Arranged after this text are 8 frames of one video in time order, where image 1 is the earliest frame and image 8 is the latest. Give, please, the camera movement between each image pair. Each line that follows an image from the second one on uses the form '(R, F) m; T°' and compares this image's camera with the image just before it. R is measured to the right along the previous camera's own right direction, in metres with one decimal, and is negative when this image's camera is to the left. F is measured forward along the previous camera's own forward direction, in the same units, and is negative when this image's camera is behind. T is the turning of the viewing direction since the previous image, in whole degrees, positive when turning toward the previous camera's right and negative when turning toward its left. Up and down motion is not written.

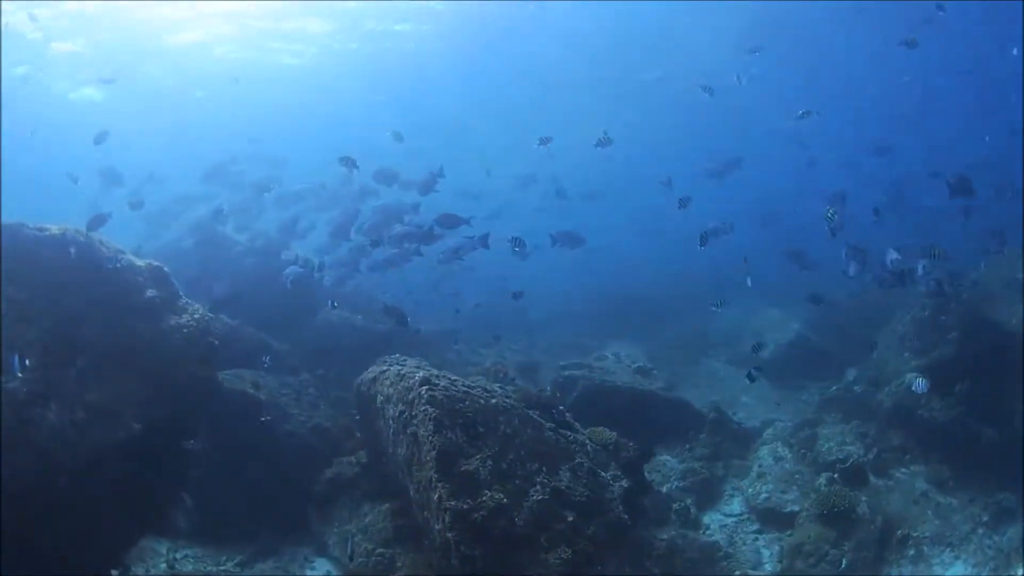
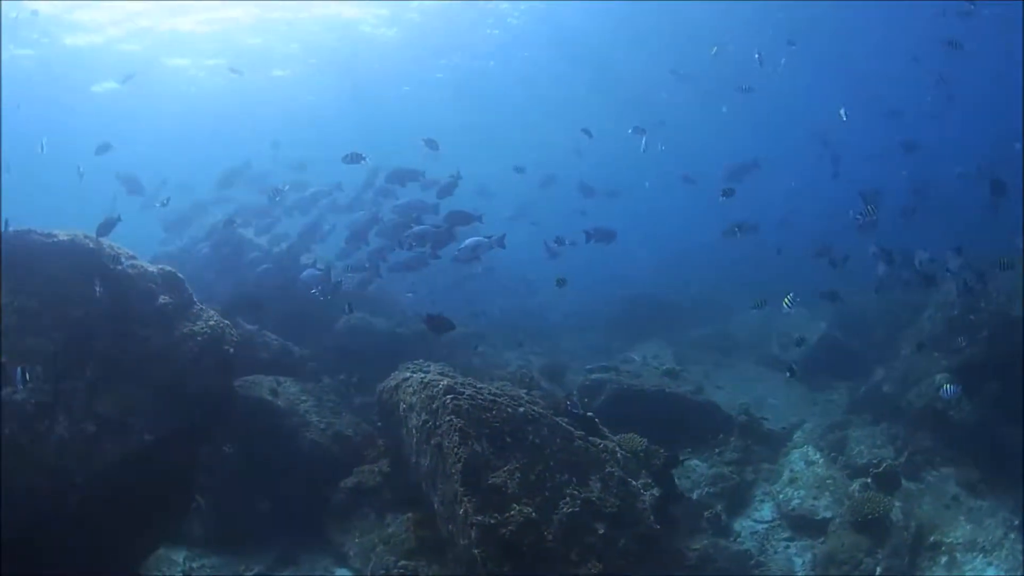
(-0.1, +0.4) m; -2°
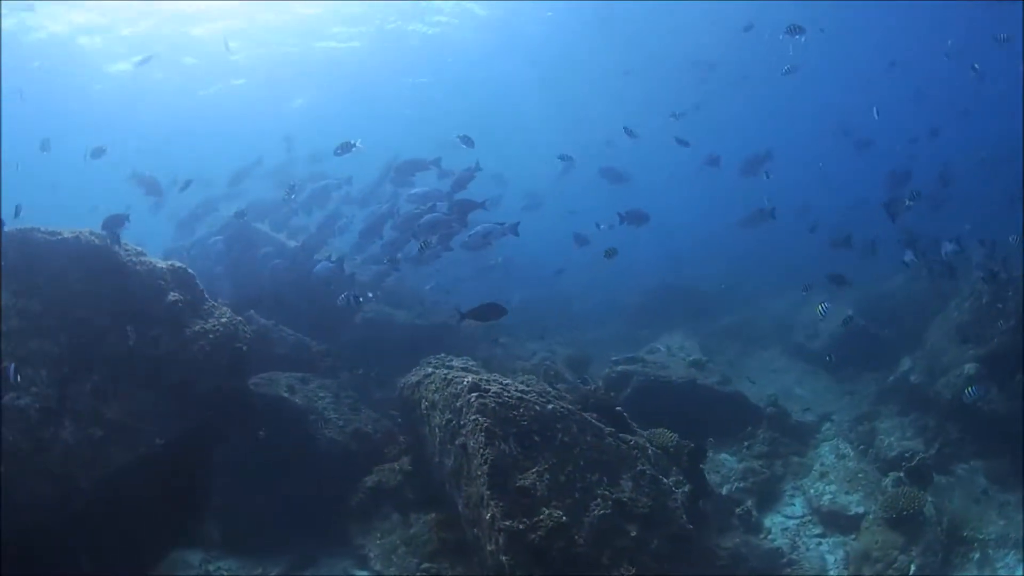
(-0.1, +0.4) m; -2°
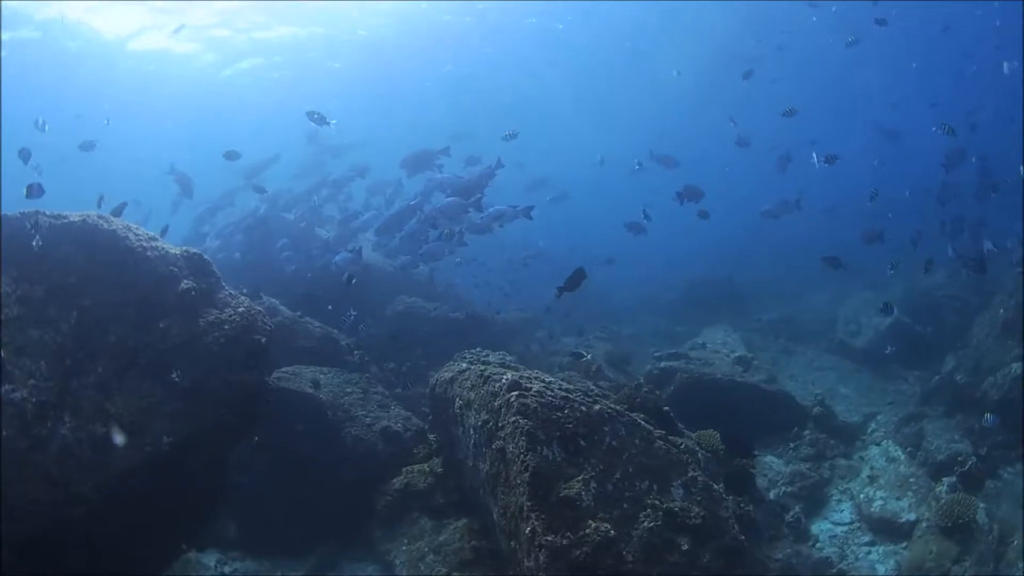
(-0.1, +0.6) m; -3°
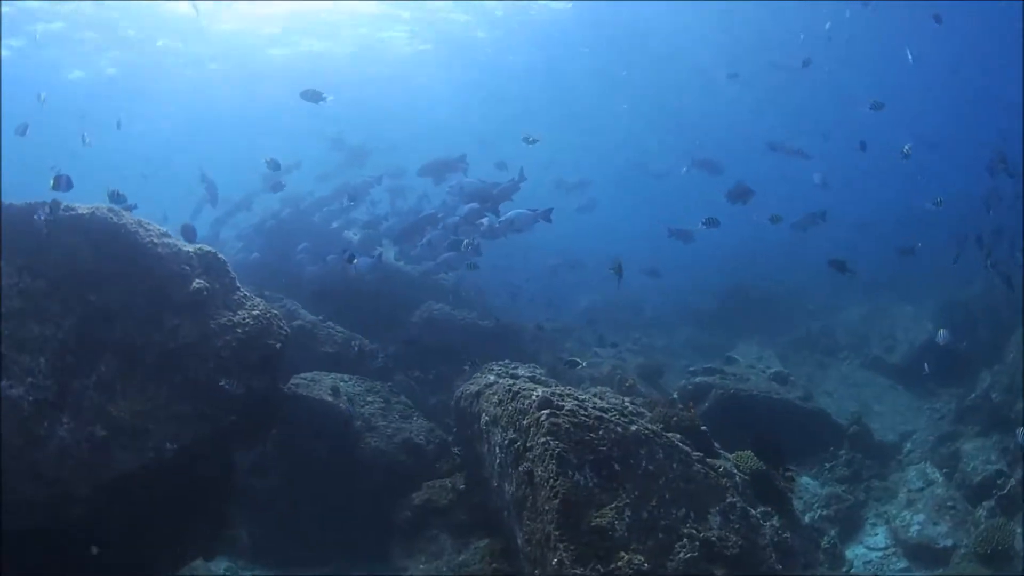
(-0.1, +0.4) m; -2°
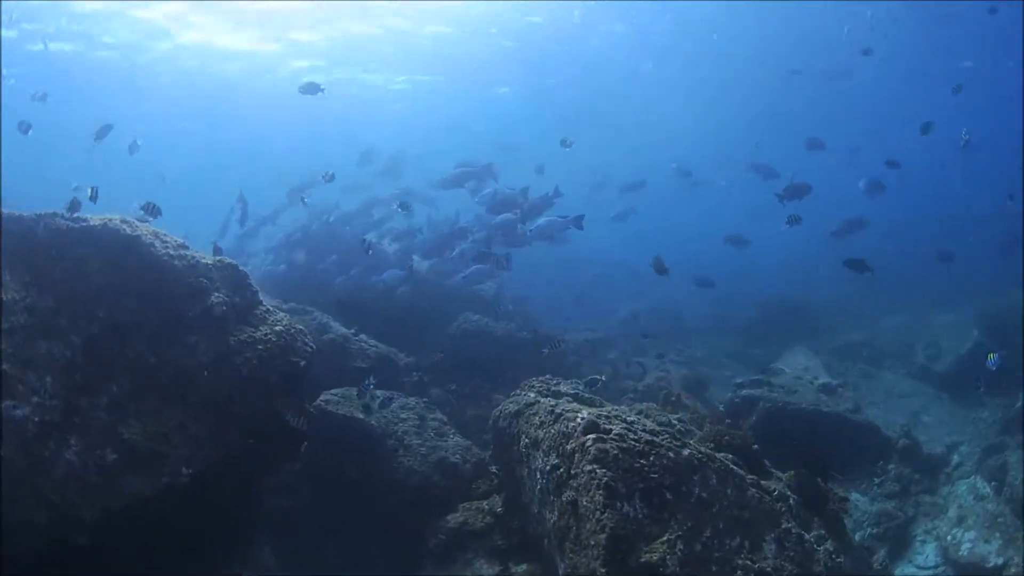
(-0.1, +0.3) m; -3°
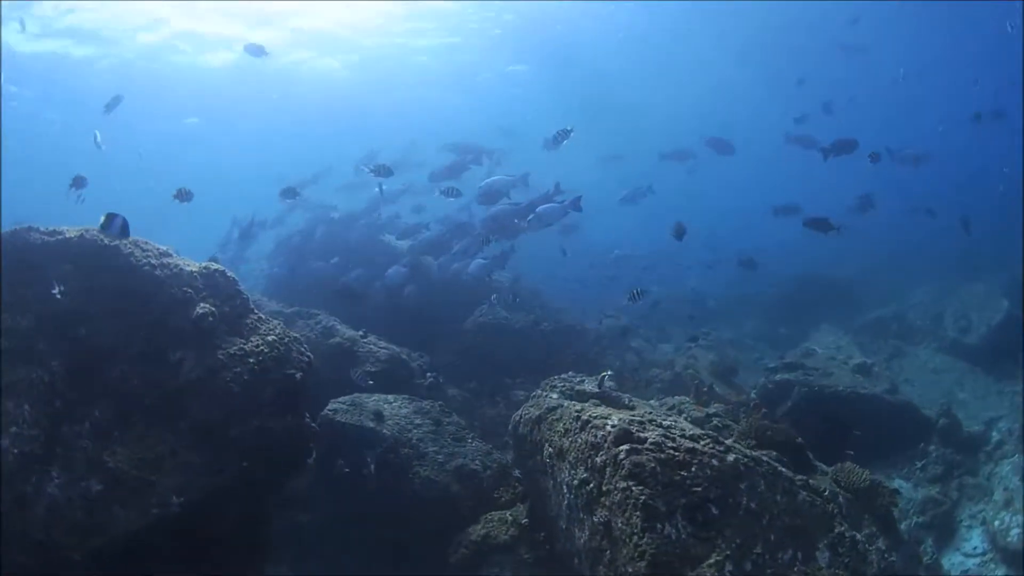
(0.0, +0.5) m; -2°
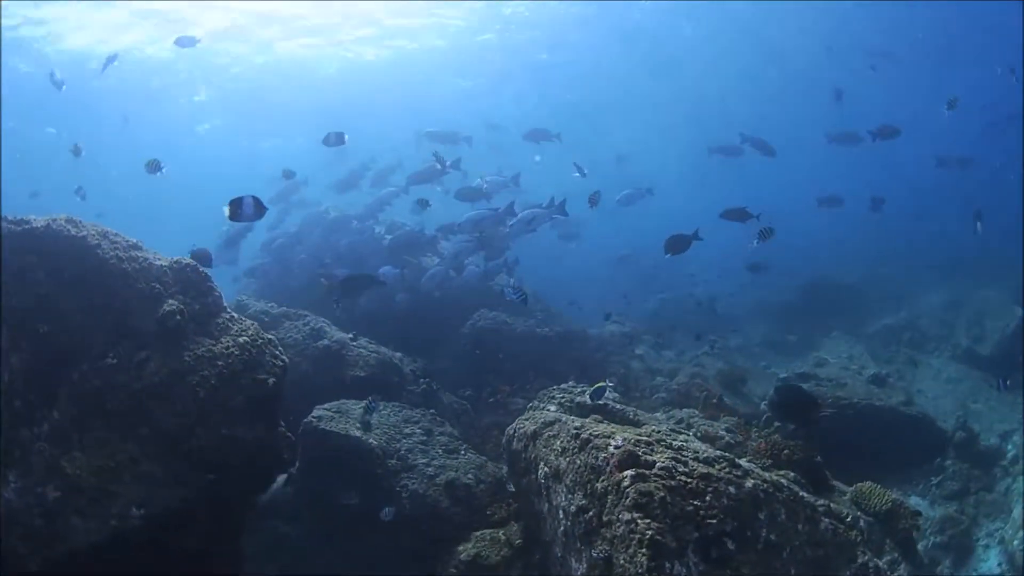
(+0.1, +0.5) m; -1°
